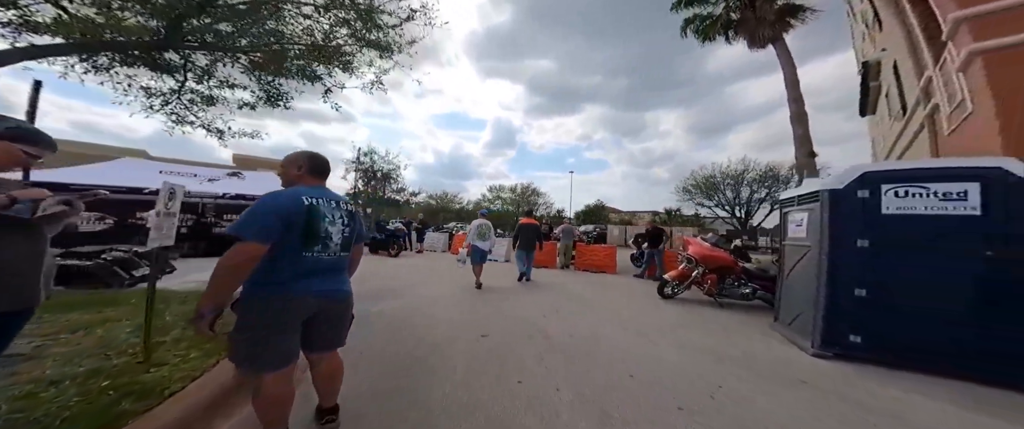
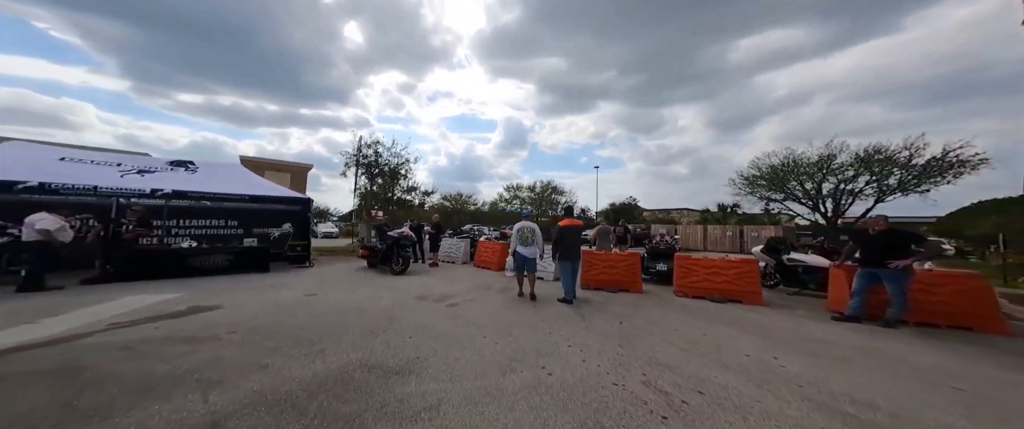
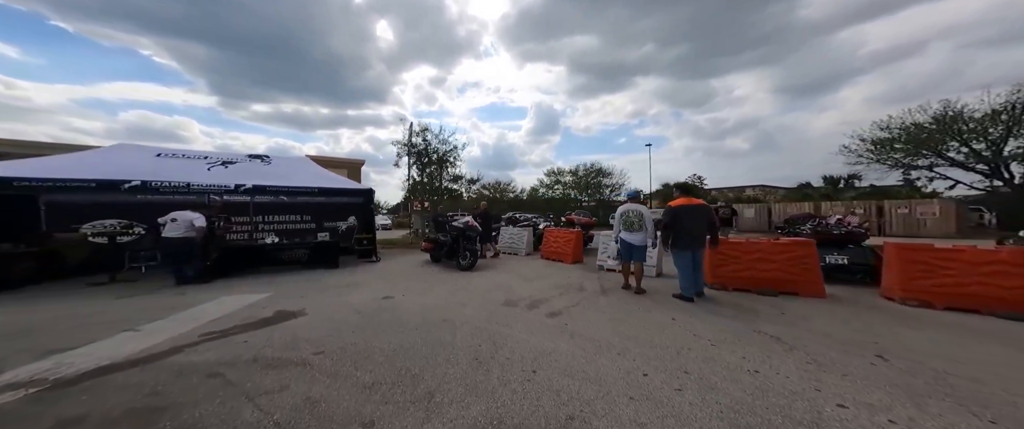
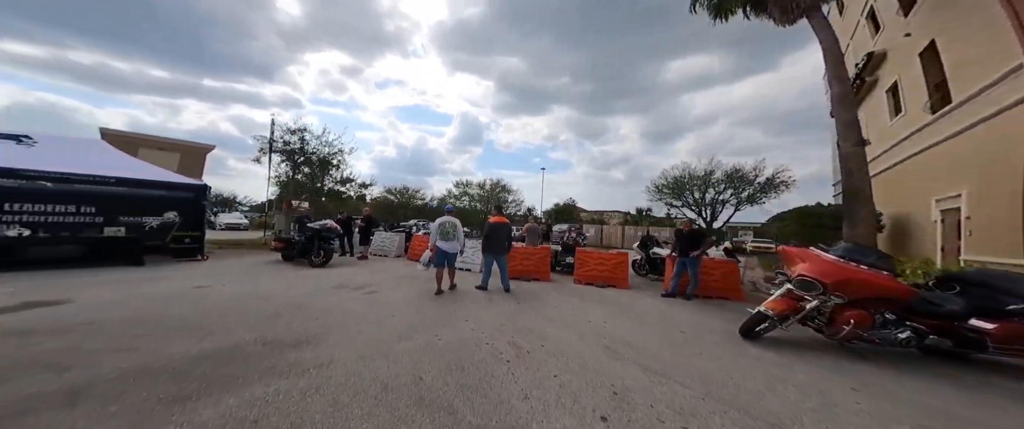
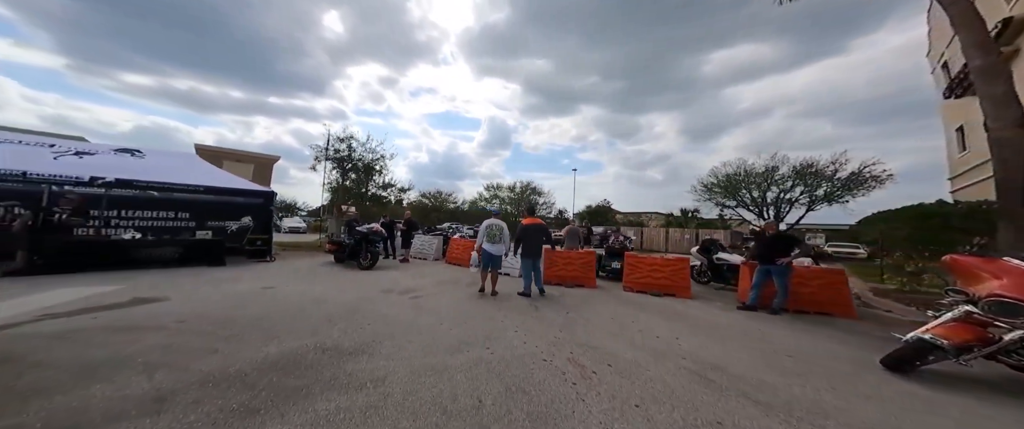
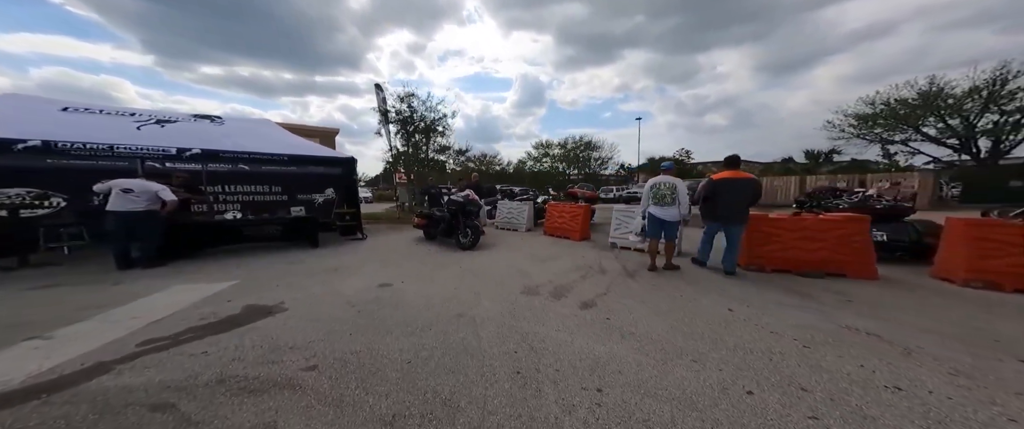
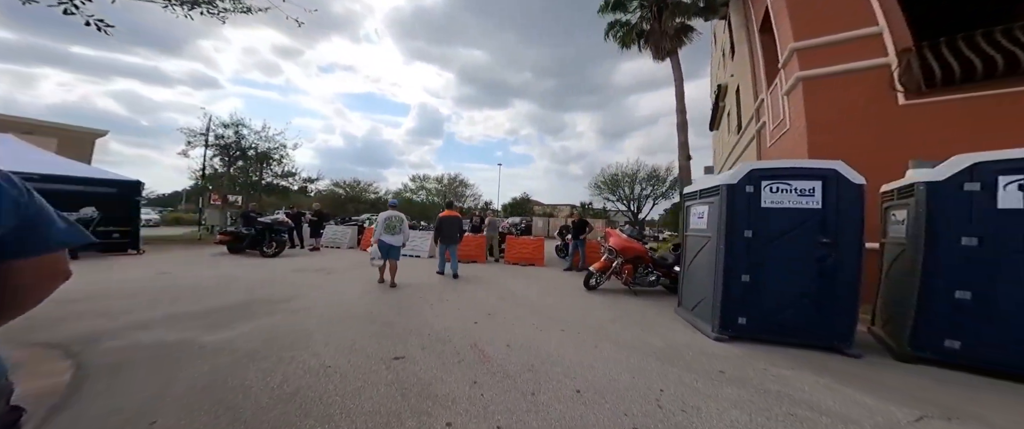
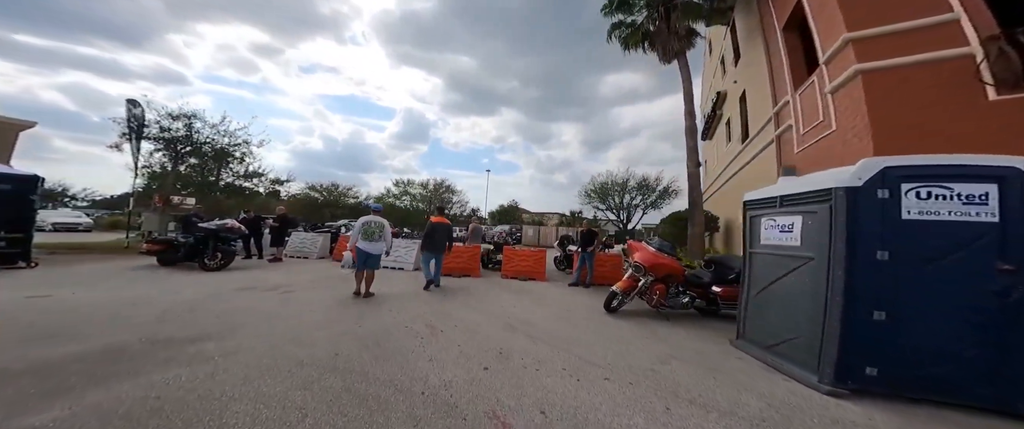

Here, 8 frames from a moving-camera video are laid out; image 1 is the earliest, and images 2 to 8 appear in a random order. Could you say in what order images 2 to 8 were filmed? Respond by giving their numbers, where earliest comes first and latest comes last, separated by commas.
7, 8, 4, 5, 2, 3, 6
